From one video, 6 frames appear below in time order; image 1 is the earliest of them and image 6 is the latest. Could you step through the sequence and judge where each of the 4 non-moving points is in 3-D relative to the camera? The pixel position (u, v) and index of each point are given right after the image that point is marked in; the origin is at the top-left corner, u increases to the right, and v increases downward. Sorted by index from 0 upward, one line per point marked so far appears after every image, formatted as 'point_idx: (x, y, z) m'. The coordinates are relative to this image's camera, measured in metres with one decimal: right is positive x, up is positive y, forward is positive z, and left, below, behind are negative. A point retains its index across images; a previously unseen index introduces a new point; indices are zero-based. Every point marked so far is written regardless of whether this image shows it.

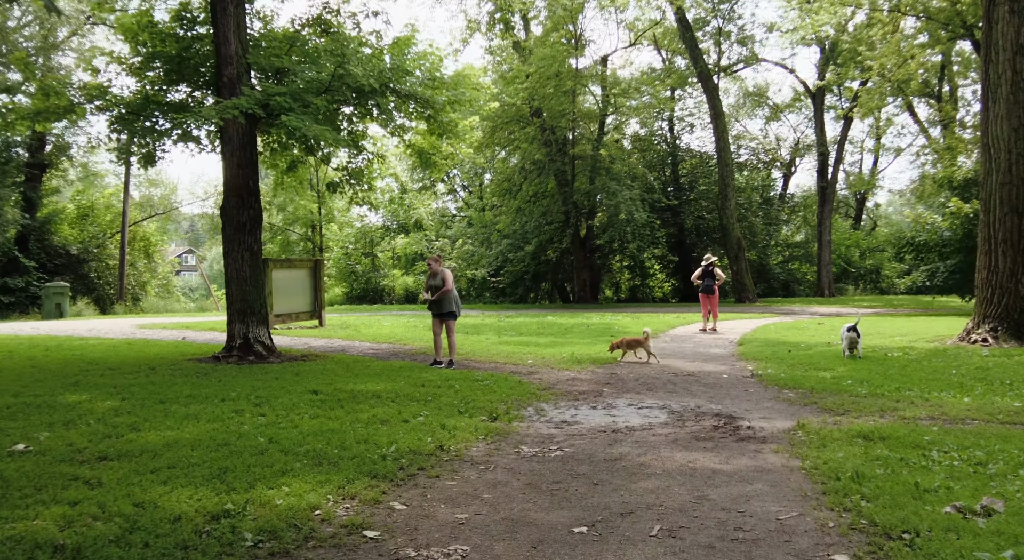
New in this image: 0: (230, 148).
0: (-4.6, +2.2, +13.9) m
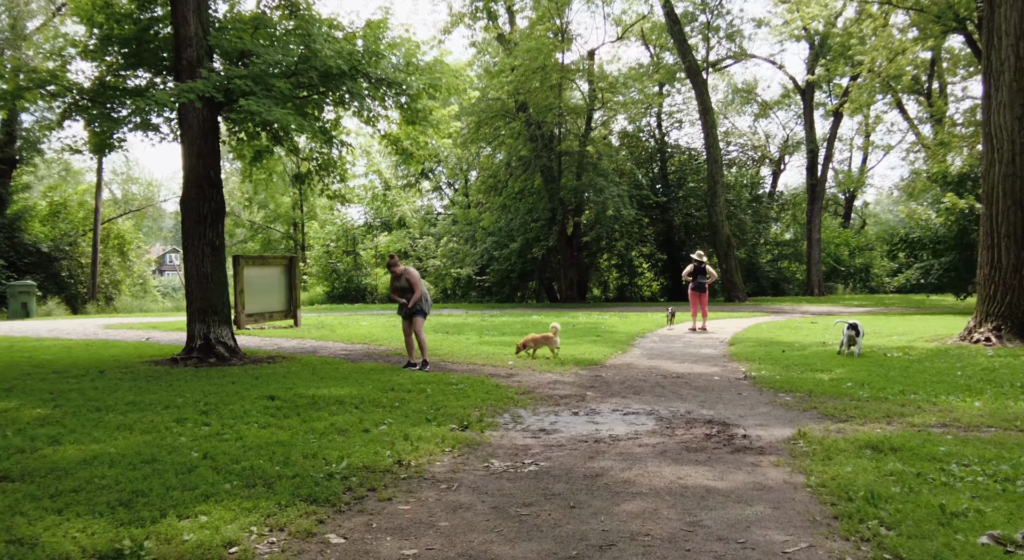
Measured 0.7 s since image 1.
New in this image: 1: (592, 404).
0: (-5.0, +2.2, +13.0) m
1: (+0.9, -1.4, +9.7) m
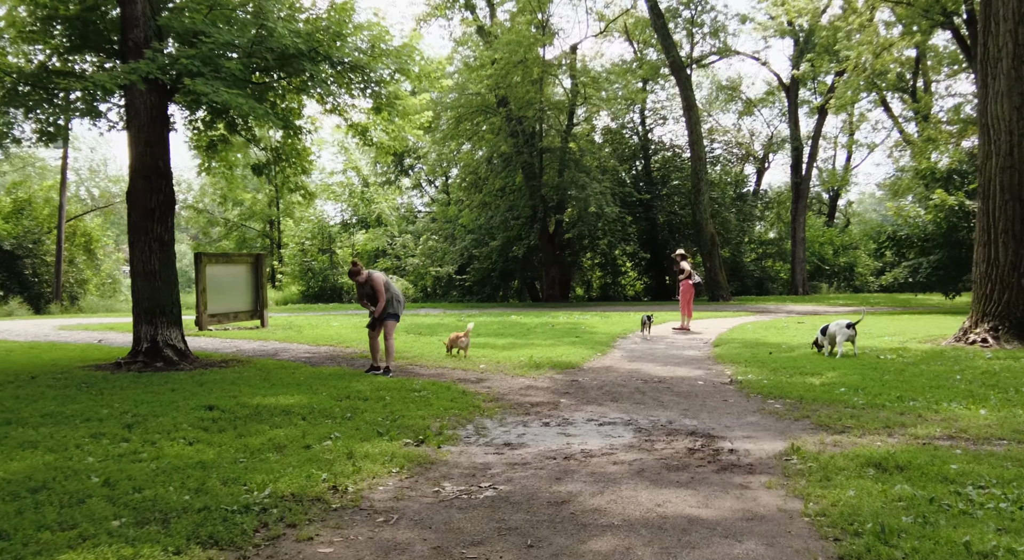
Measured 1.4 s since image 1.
0: (-5.4, +2.3, +12.1) m
1: (+0.6, -1.4, +8.9) m
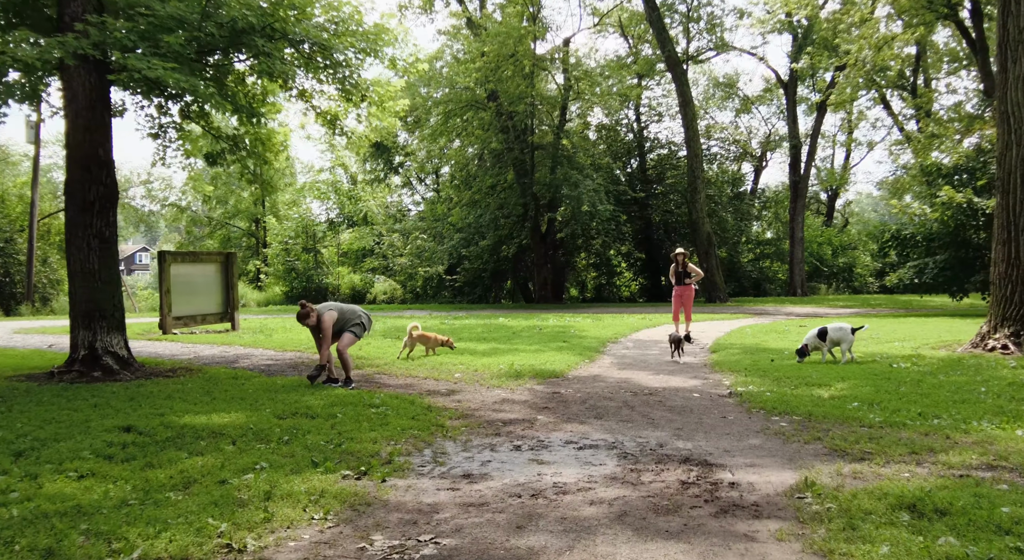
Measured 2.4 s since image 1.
0: (-5.7, +2.2, +10.9) m
1: (+0.3, -1.4, +7.8) m
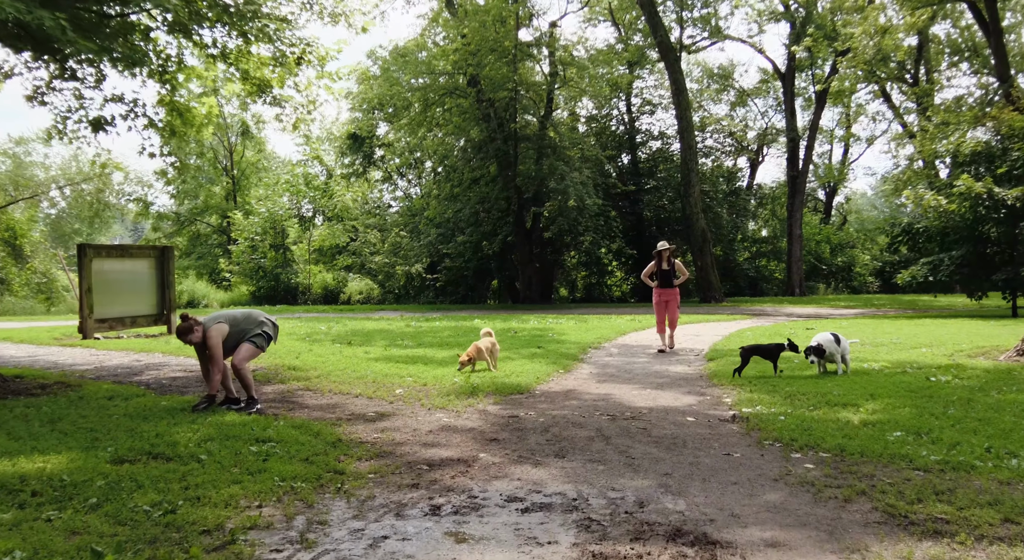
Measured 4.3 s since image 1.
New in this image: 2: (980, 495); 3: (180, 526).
0: (-6.2, +2.3, +8.7) m
1: (-0.2, -1.3, +5.7) m
2: (+2.9, -1.3, +5.1) m
3: (-1.7, -1.3, +4.4) m
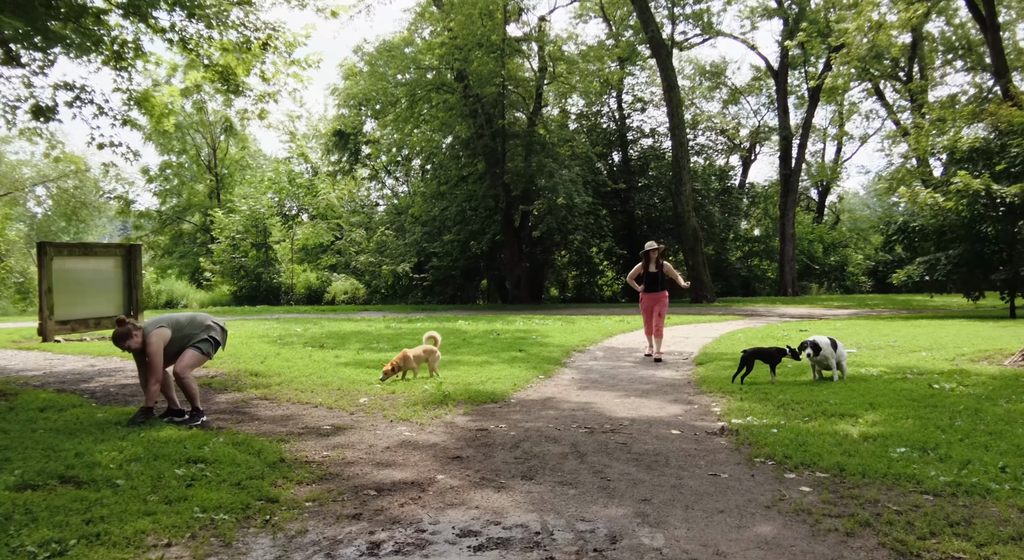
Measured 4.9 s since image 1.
0: (-6.5, +2.3, +8.0) m
1: (-0.5, -1.4, +5.0) m
2: (+2.6, -1.3, +4.5) m
3: (-2.0, -1.3, +3.7) m
